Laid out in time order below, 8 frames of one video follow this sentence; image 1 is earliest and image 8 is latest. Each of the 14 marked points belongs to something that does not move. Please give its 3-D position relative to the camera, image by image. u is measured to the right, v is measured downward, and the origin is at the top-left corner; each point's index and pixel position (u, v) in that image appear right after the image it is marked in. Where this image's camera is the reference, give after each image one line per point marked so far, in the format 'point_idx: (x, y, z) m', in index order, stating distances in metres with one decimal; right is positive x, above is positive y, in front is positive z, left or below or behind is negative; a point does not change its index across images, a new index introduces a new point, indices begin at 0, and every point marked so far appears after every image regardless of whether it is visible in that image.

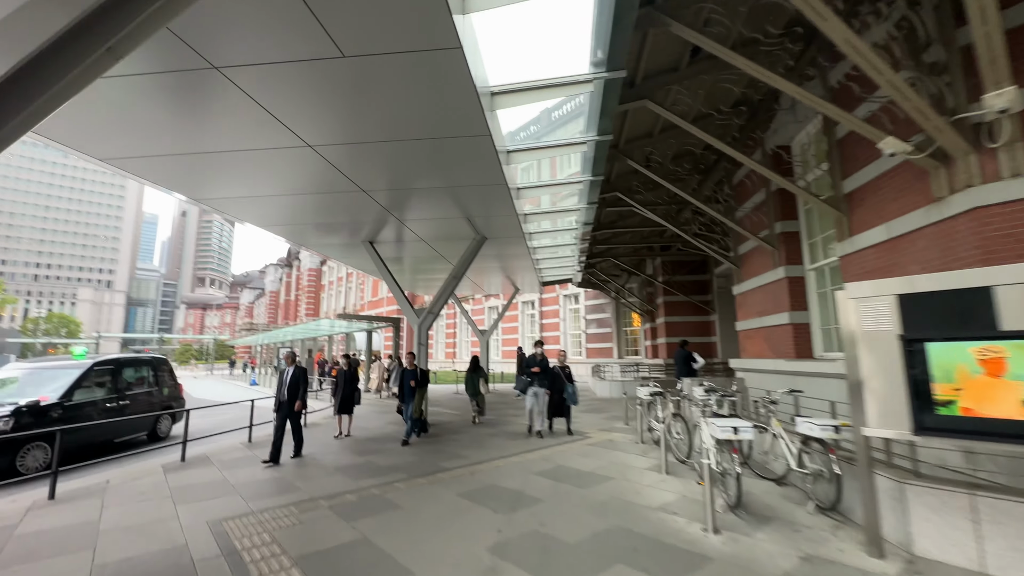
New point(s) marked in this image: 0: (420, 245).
0: (-2.7, +1.2, +13.0) m
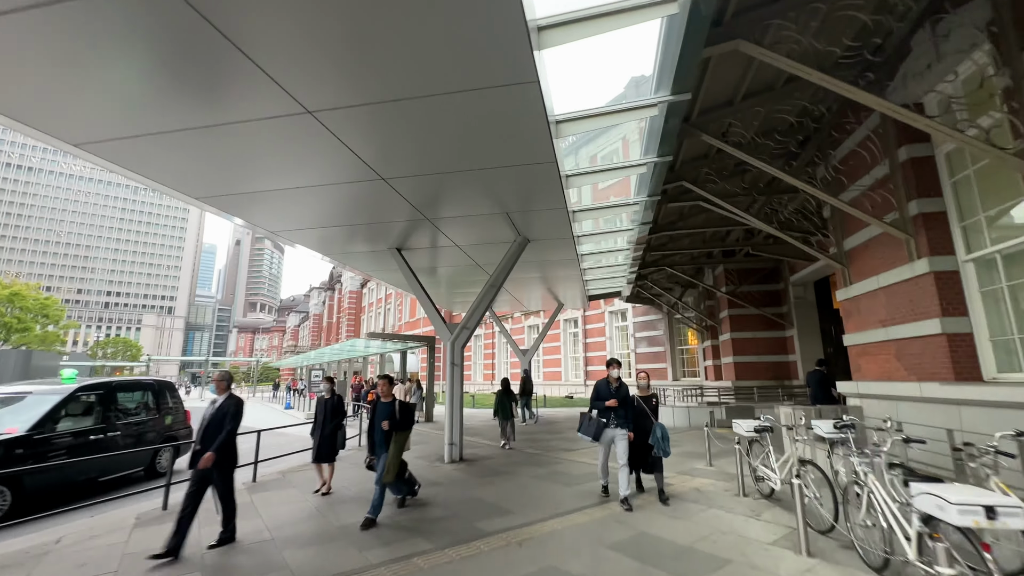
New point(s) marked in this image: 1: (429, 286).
0: (-1.5, +0.9, +11.6) m
1: (-2.9, +0.1, +15.8) m
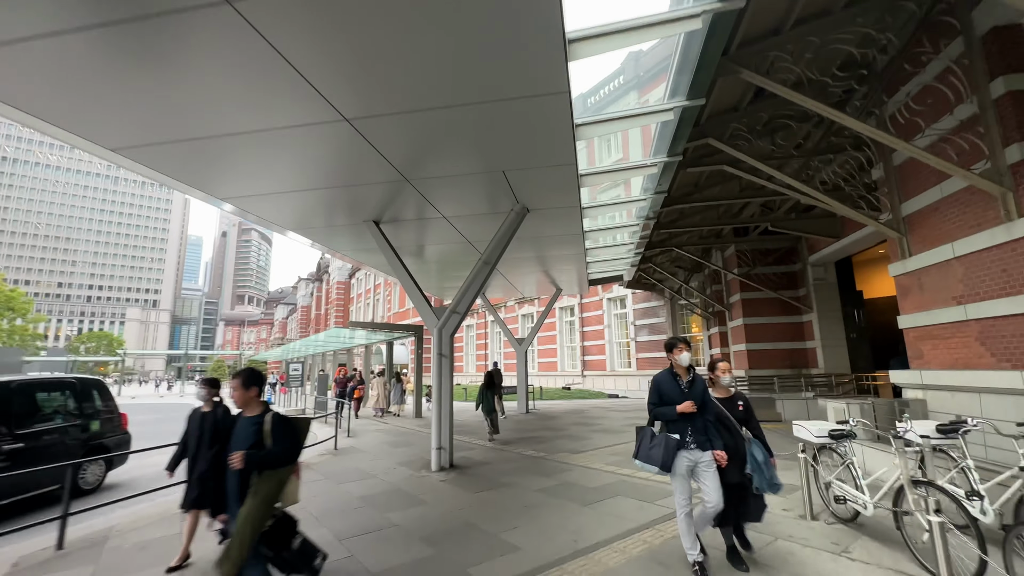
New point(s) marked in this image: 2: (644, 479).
0: (-1.6, +1.3, +10.2) m
1: (-3.1, +0.6, +14.3) m
2: (+1.9, -2.7, +6.3) m
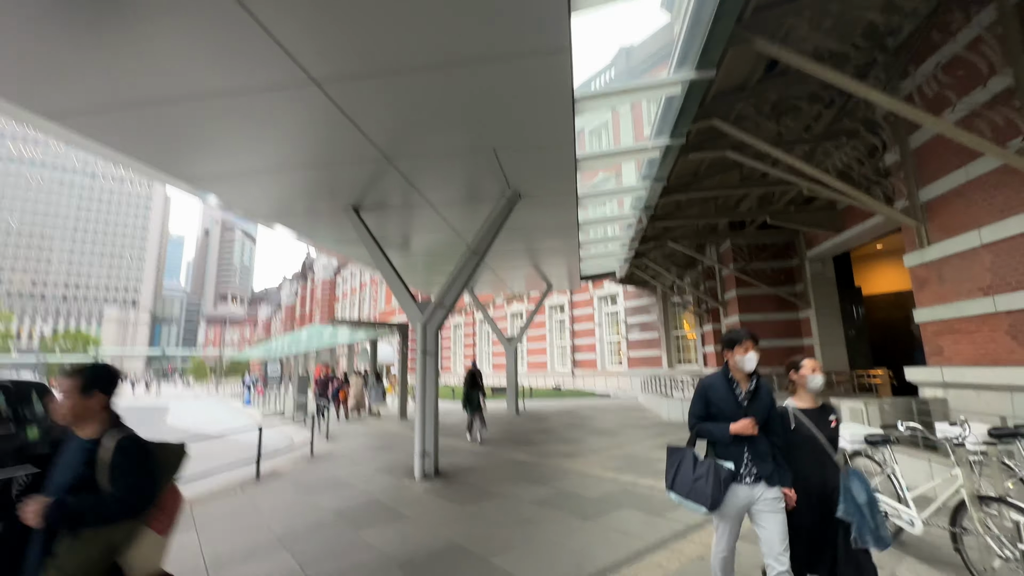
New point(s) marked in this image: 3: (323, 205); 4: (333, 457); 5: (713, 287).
0: (-1.8, +1.5, +9.5) m
1: (-3.4, +0.7, +13.6) m
2: (+1.7, -2.6, +5.7) m
3: (-3.6, +1.6, +8.5) m
4: (-3.5, -3.3, +8.7) m
5: (+7.9, 0.0, +17.4) m
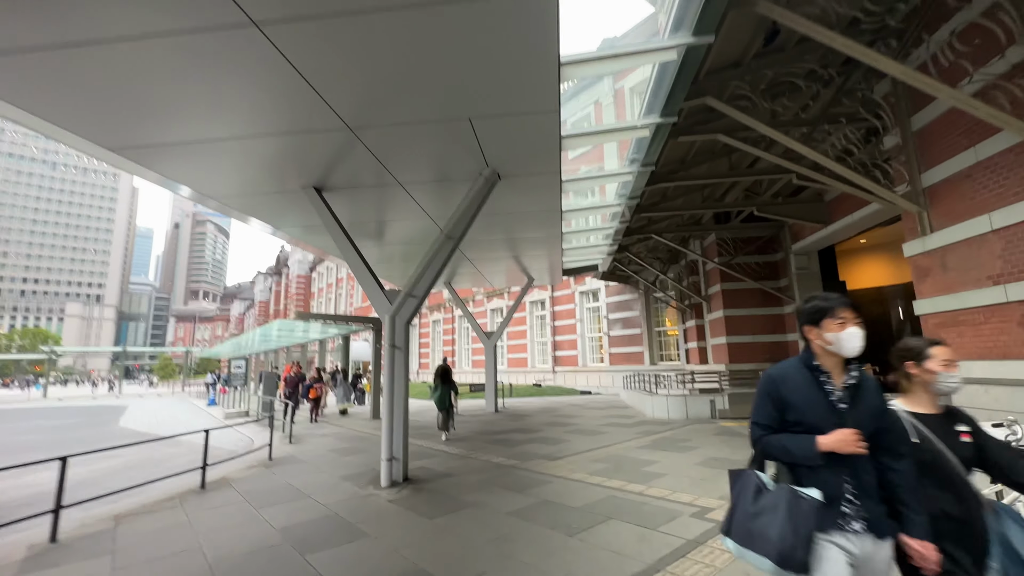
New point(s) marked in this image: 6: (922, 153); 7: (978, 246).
0: (-2.3, +1.7, +8.8) m
1: (-4.0, +1.0, +12.9) m
2: (+1.5, -2.4, +5.2) m
3: (-4.0, +1.8, +7.7) m
4: (-3.9, -3.1, +8.0) m
5: (+7.1, +0.2, +17.1) m
6: (+5.8, +1.9, +6.3) m
7: (+5.8, +0.5, +5.5) m
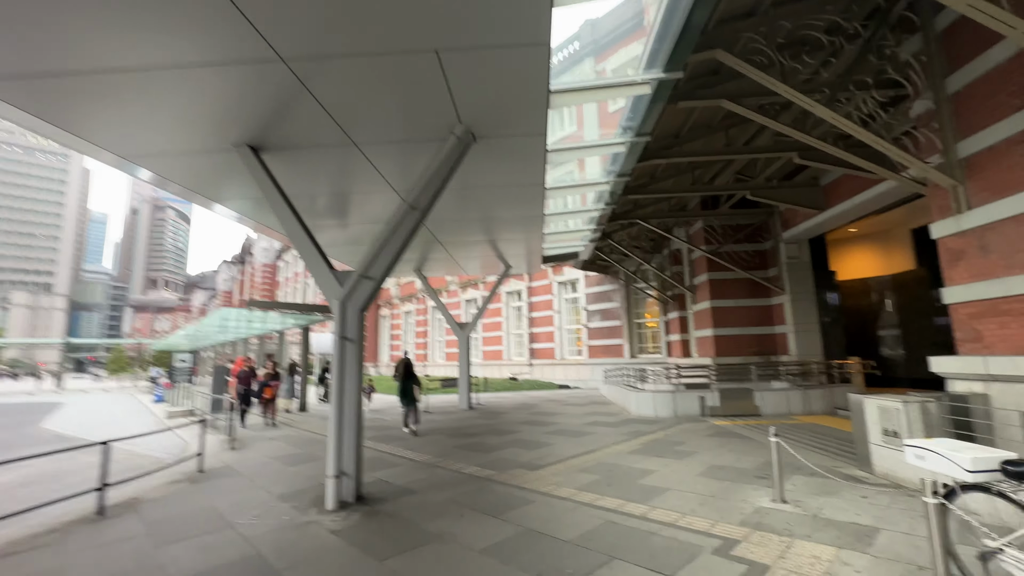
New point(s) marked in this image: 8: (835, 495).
0: (-2.7, +1.9, +7.6) m
1: (-4.7, +1.3, +11.5) m
2: (+1.2, -2.2, +4.2) m
3: (-4.3, +2.1, +6.3) m
4: (-4.3, -2.8, +6.7) m
5: (+6.2, +0.6, +16.4) m
6: (+5.5, +2.1, +5.5) m
7: (+5.6, +0.7, +4.8) m
8: (+3.3, -2.1, +4.6) m
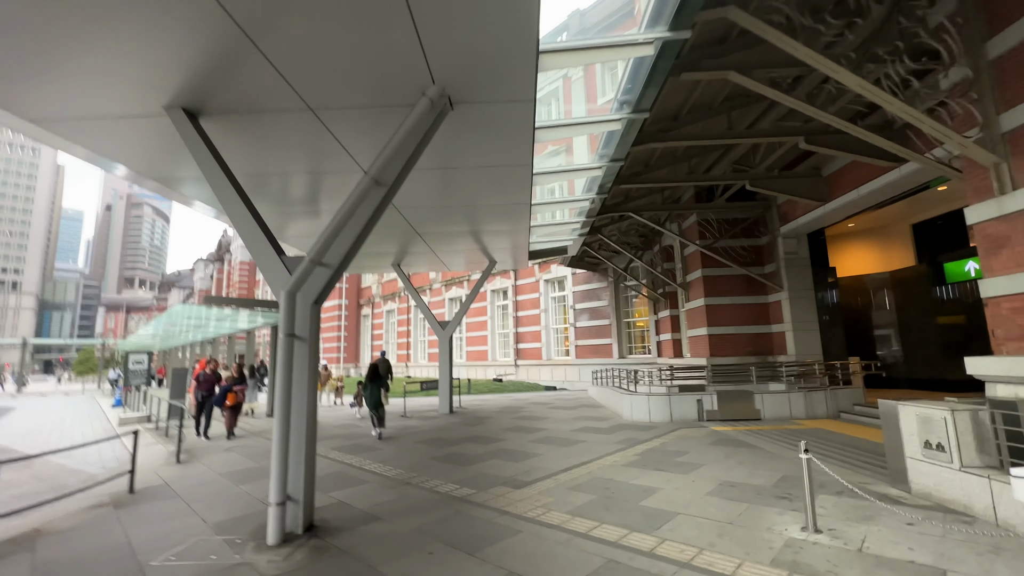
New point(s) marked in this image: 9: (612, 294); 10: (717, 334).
0: (-2.9, +2.1, +6.6) m
1: (-5.0, +1.5, +10.6) m
2: (+1.1, -2.1, +3.5) m
3: (-4.5, +2.2, +5.4) m
4: (-4.5, -2.7, +5.8) m
5: (+5.7, +0.7, +15.7) m
6: (+5.3, +2.2, +4.9) m
7: (+5.4, +0.8, +4.1) m
8: (+3.2, -2.0, +3.9) m
9: (+4.4, -0.3, +19.6) m
10: (+5.9, -1.3, +12.8) m
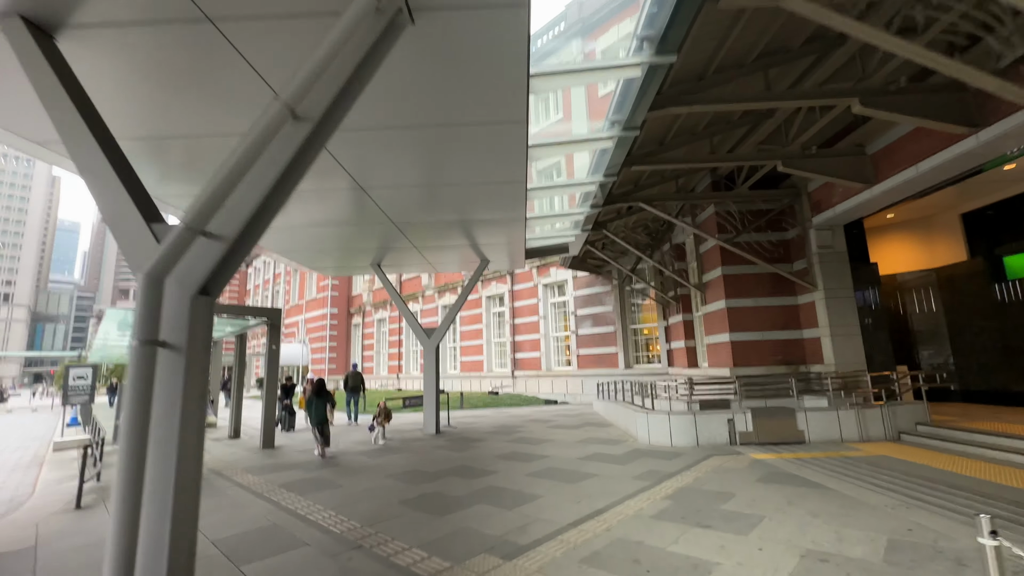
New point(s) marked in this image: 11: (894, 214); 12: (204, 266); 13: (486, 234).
0: (-3.0, +2.1, +5.1) m
1: (-5.2, +1.4, +9.0) m
2: (+1.0, -1.9, +1.8) m
3: (-4.6, +2.3, +3.8) m
4: (-4.6, -2.6, +4.1) m
5: (+5.5, +0.6, +14.2) m
6: (+5.2, +2.3, +3.4) m
7: (+5.3, +1.0, +2.6) m
8: (+3.1, -1.9, +2.3) m
9: (+4.3, -0.4, +18.0) m
10: (+5.8, -1.3, +11.2) m
11: (+9.4, +1.8, +11.0) m
12: (-2.1, +0.2, +3.2) m
13: (-0.7, +1.5, +11.1) m
